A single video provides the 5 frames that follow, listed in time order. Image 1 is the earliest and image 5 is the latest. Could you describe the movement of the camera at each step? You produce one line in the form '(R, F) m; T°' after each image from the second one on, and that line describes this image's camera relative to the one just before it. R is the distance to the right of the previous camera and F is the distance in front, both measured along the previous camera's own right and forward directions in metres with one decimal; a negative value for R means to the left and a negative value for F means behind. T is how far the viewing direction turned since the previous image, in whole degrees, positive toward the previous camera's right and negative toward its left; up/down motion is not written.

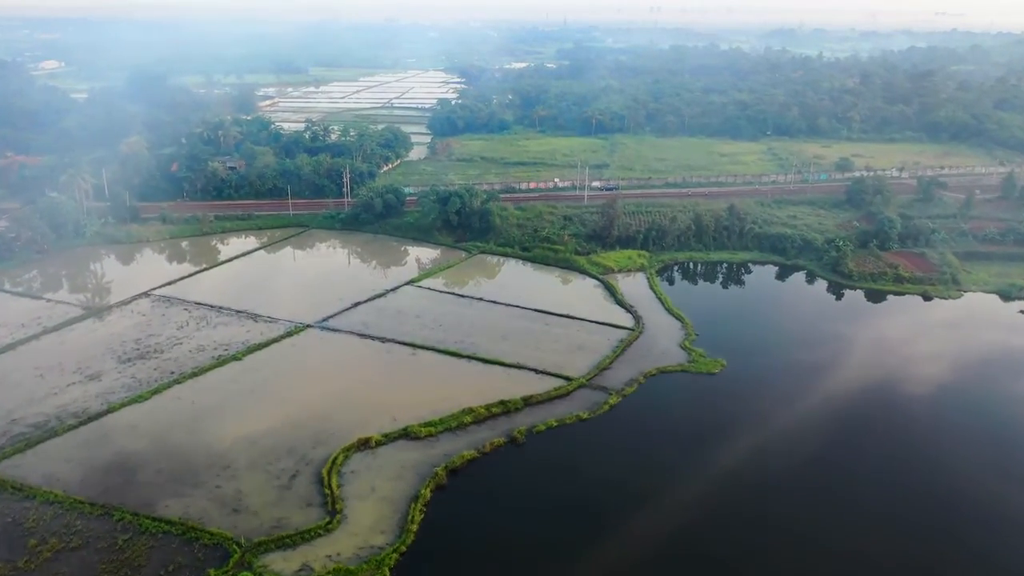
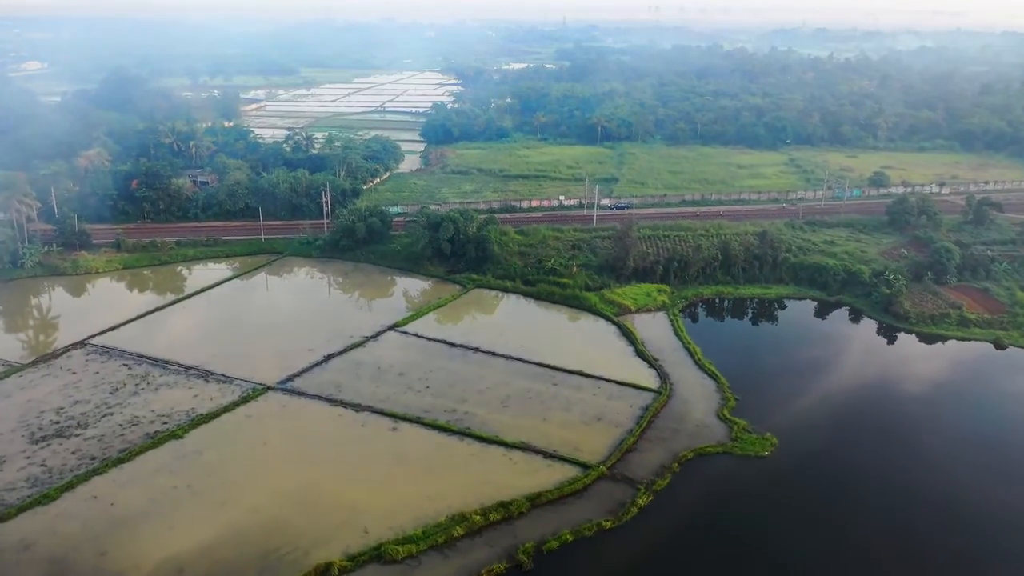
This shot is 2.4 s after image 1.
(-0.1, +5.0) m; 0°
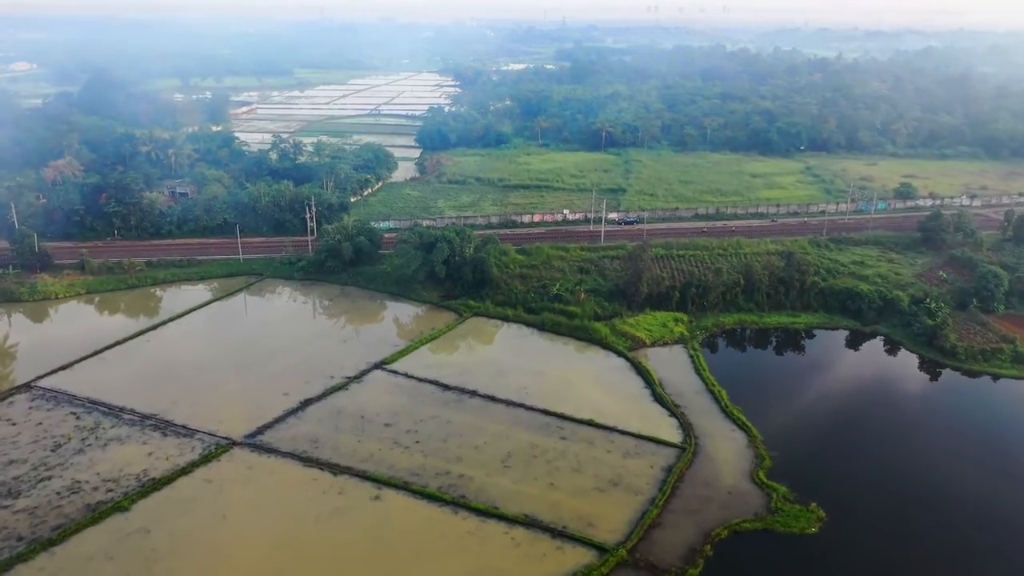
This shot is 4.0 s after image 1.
(-0.1, +3.2) m; 0°
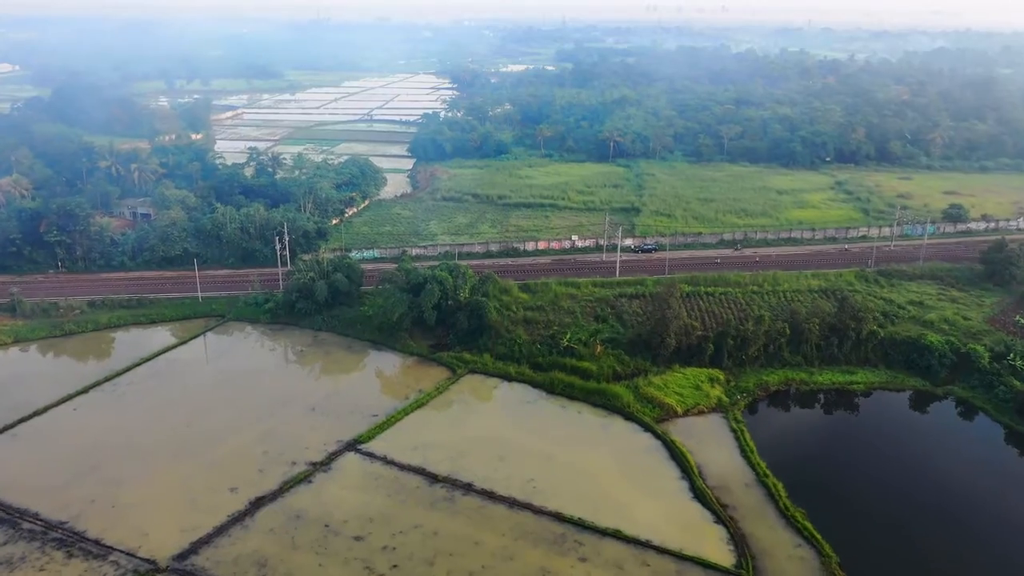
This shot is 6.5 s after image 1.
(-0.1, +5.0) m; 0°
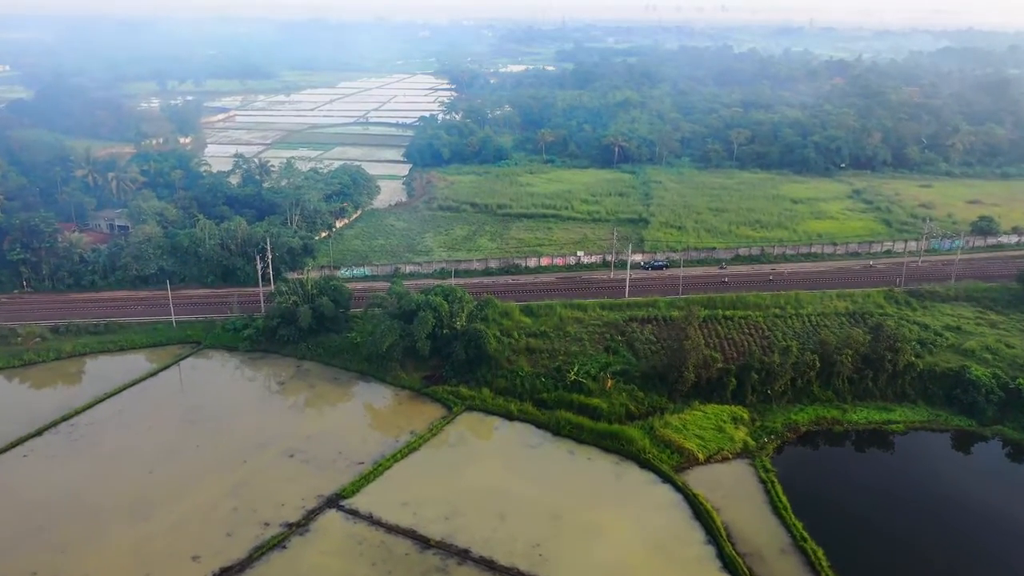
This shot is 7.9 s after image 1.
(-0.1, +2.5) m; 0°
